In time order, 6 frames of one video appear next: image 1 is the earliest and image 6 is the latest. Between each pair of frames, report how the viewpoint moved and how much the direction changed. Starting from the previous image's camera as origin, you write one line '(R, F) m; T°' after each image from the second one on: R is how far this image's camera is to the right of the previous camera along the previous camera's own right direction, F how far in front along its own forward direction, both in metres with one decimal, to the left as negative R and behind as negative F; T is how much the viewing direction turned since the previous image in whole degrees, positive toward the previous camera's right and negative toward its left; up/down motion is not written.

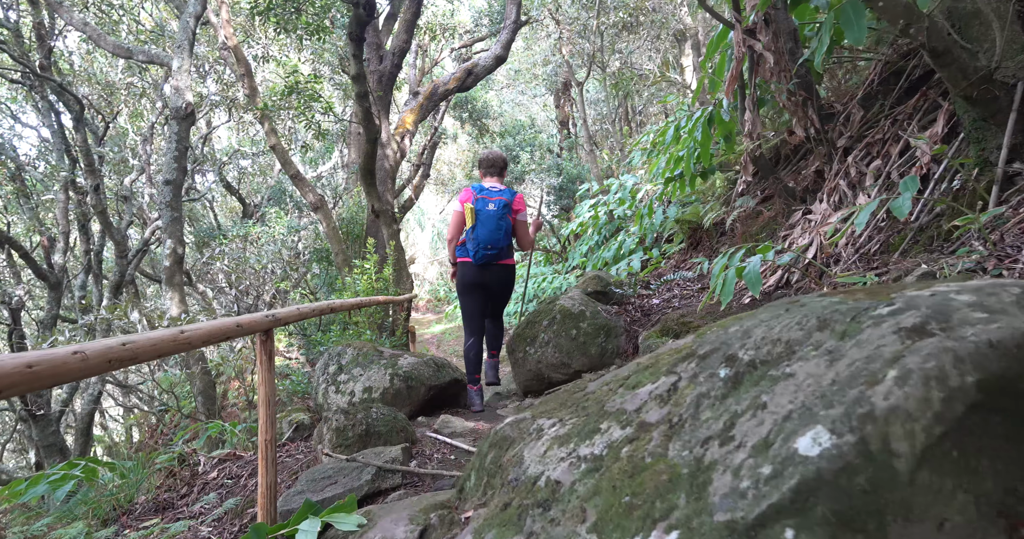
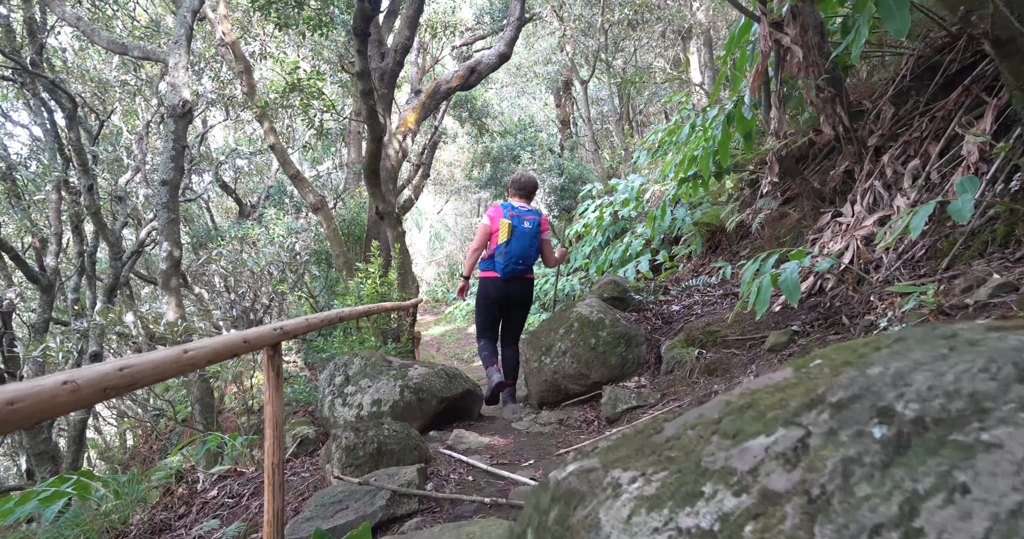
(-0.1, +0.2) m; 0°
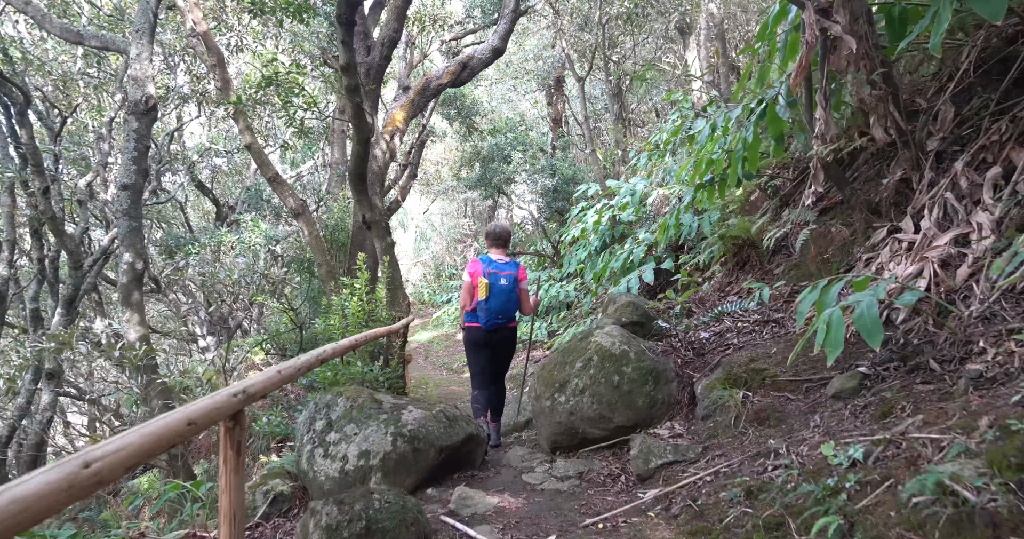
(-0.1, +0.5) m; +1°
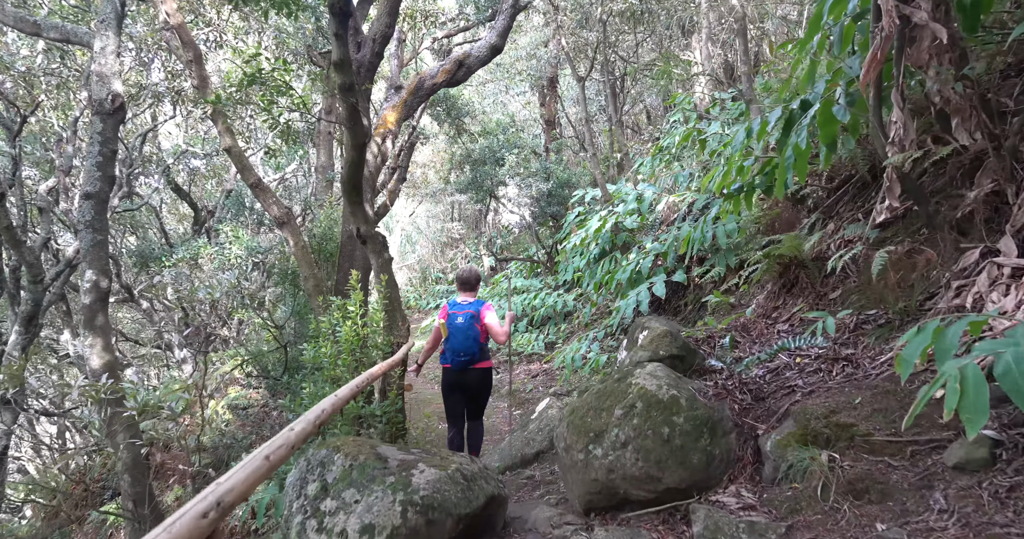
(-0.2, +0.5) m; +1°
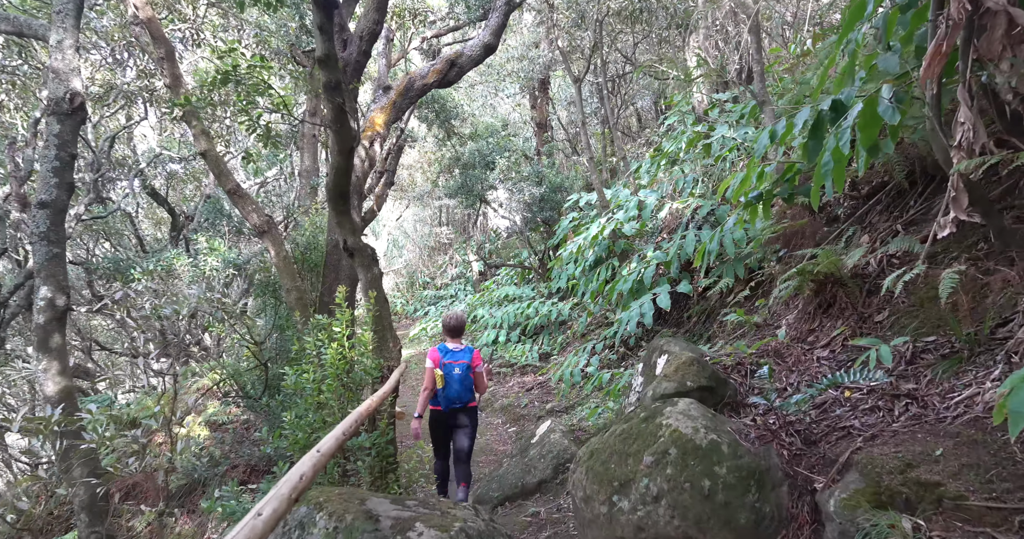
(-0.1, +0.4) m; +1°
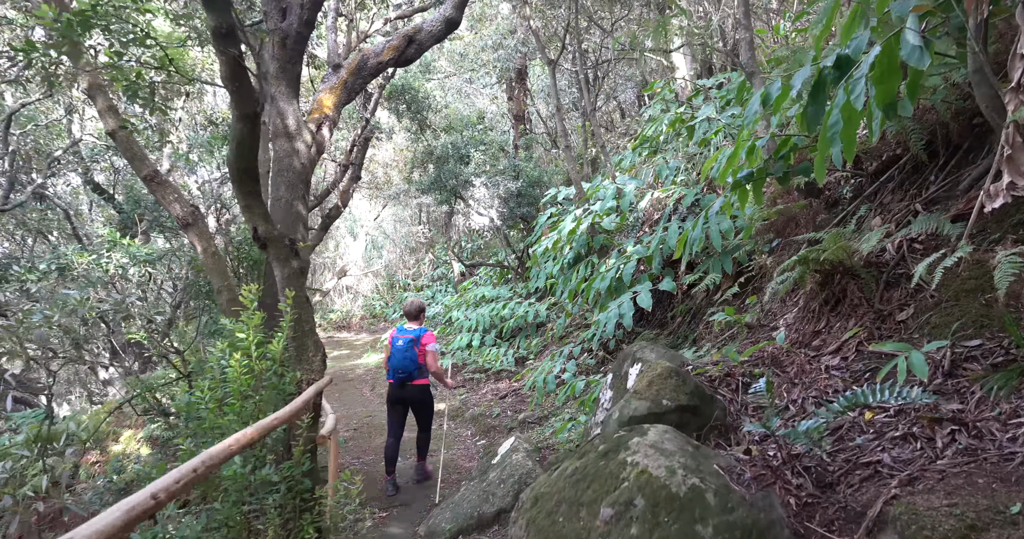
(+0.2, +0.7) m; +1°
